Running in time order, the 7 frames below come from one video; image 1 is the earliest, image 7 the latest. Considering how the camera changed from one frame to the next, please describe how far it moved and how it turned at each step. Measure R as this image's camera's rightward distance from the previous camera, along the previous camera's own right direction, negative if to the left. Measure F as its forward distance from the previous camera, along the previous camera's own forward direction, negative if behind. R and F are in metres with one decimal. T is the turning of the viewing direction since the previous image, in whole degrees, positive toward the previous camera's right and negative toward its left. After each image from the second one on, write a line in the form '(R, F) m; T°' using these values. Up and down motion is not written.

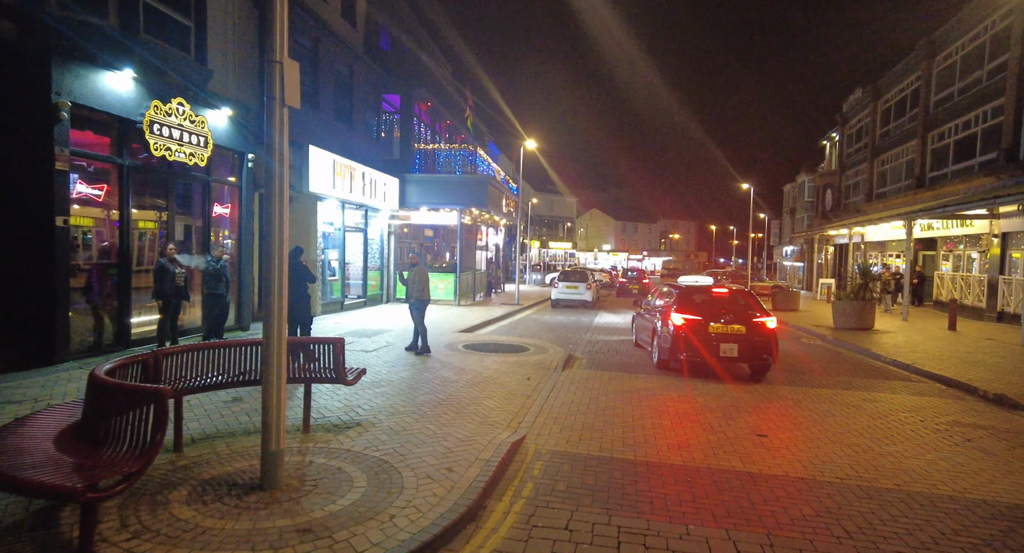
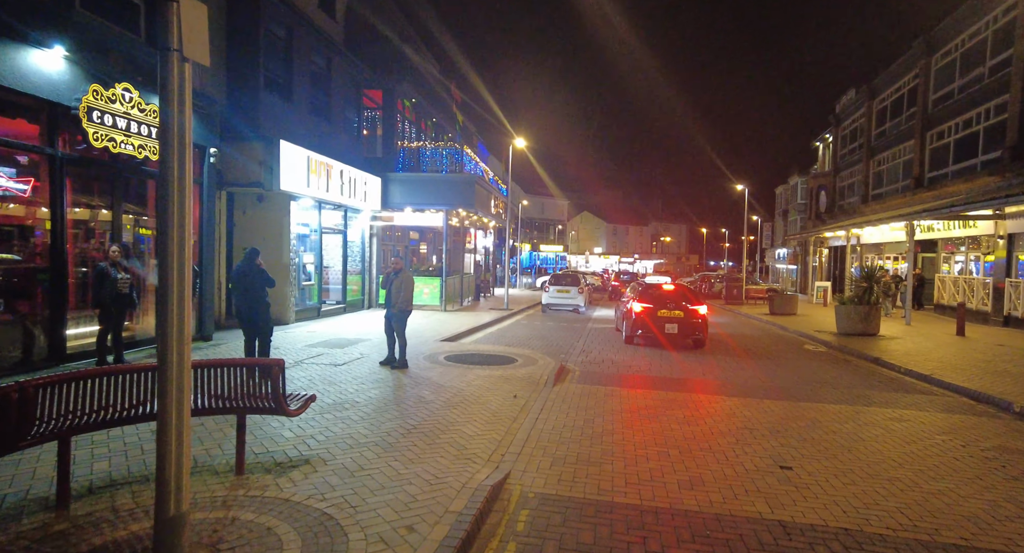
(+0.1, +0.9) m; +1°
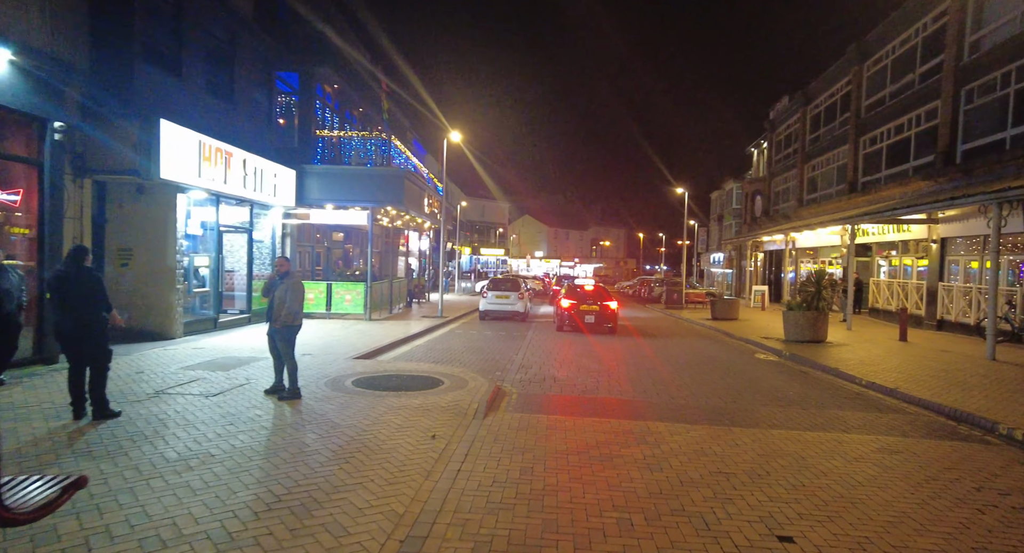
(+0.2, +1.4) m; +6°
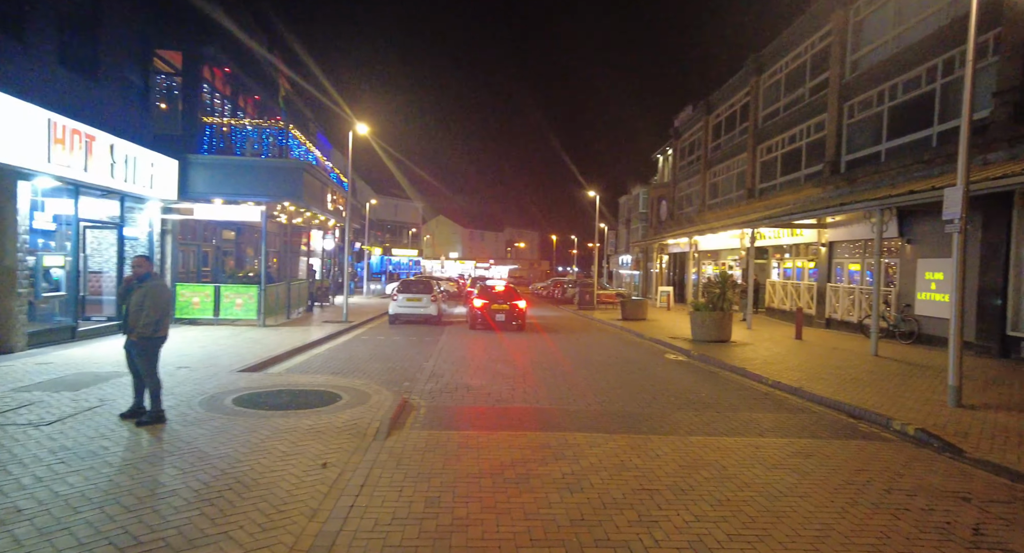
(+0.1, +0.5) m; +9°
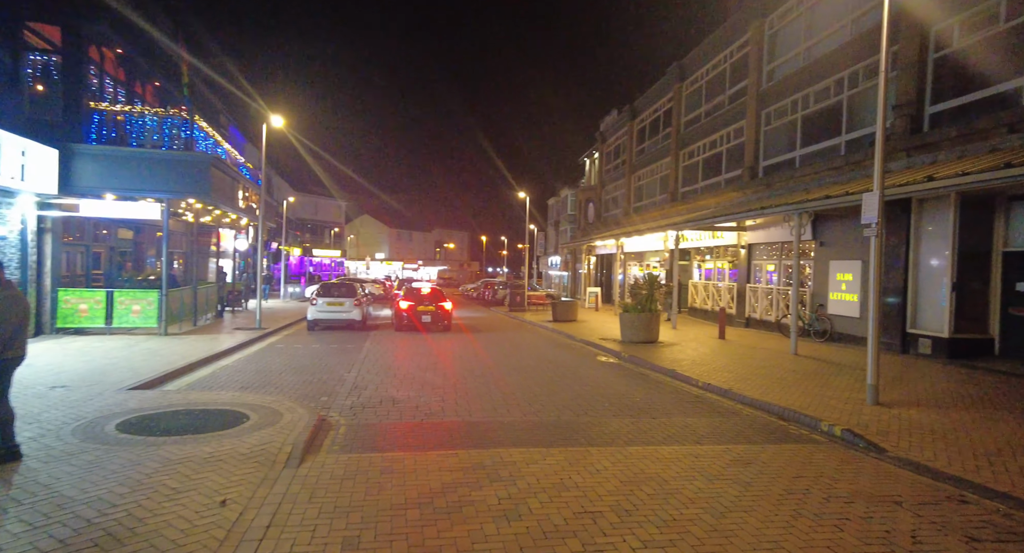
(0.0, +0.4) m; +7°
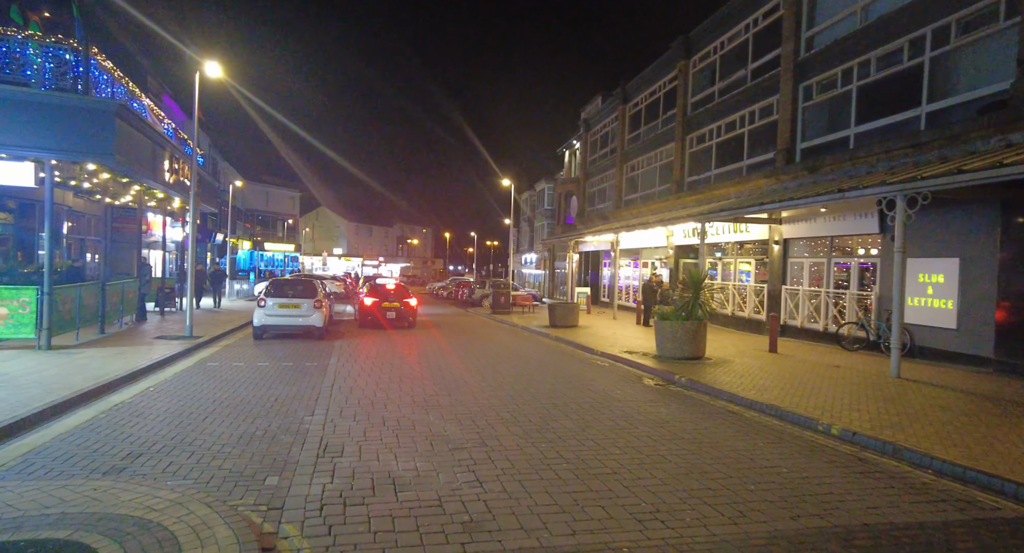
(-1.1, +3.5) m; +4°
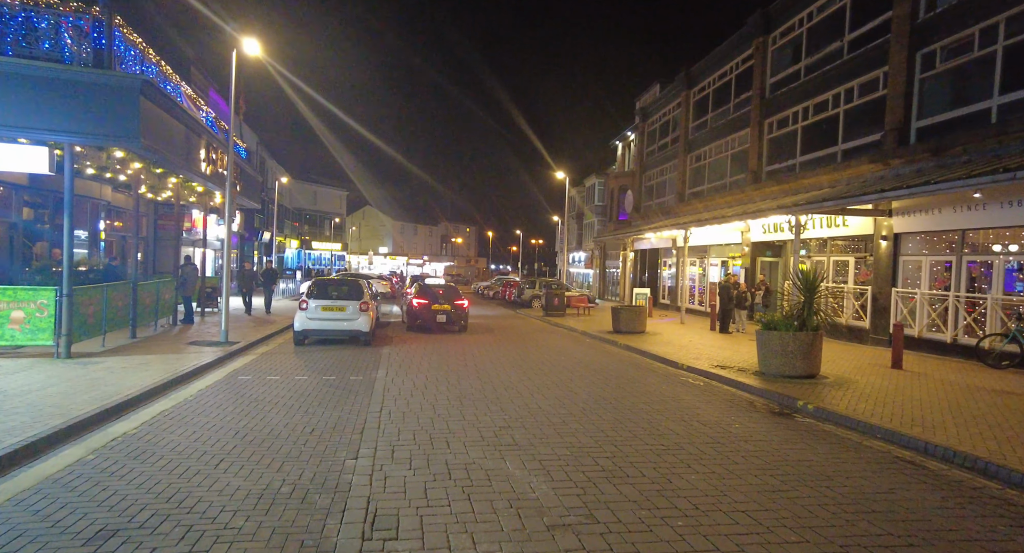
(-0.6, +1.8) m; -4°
